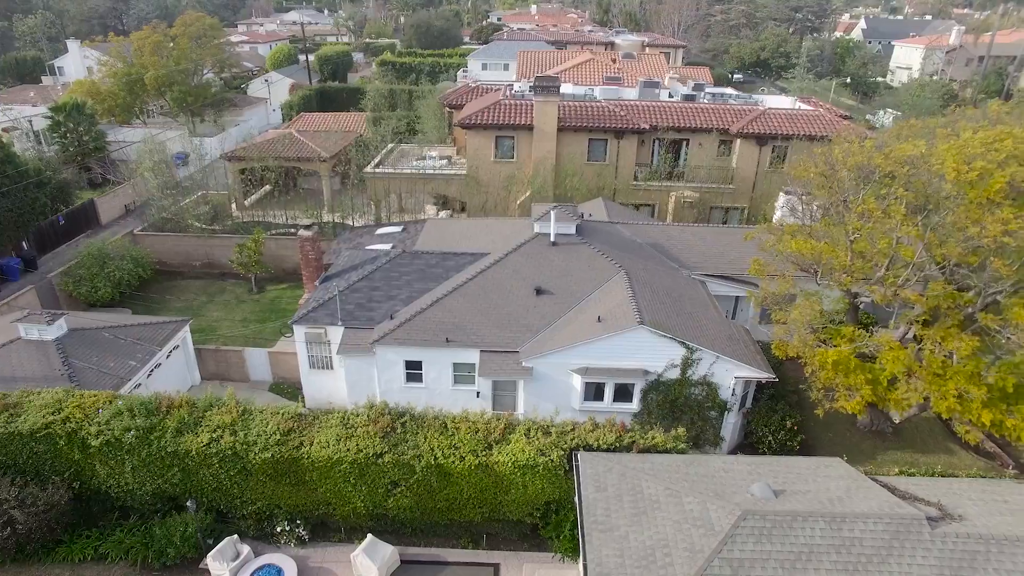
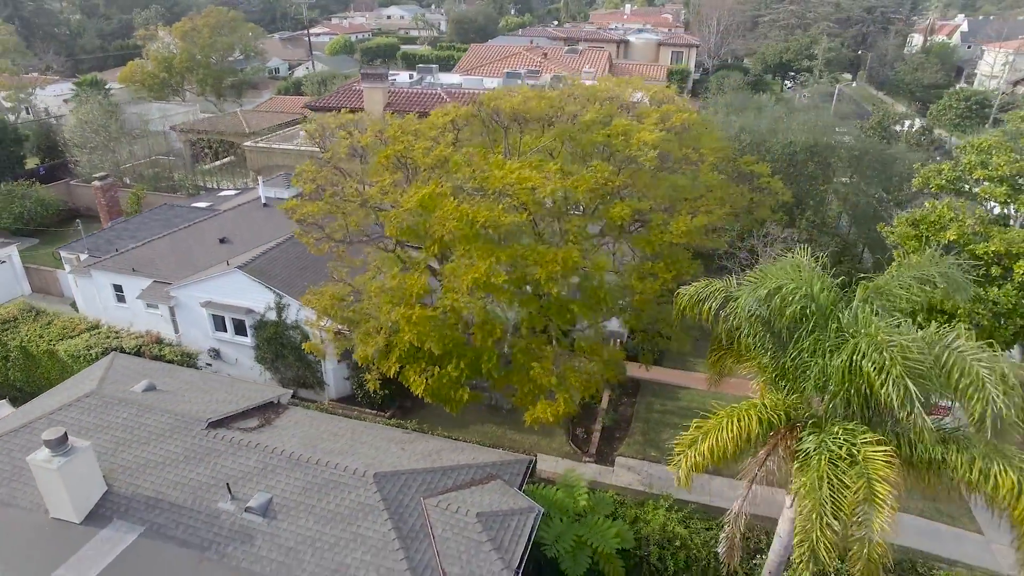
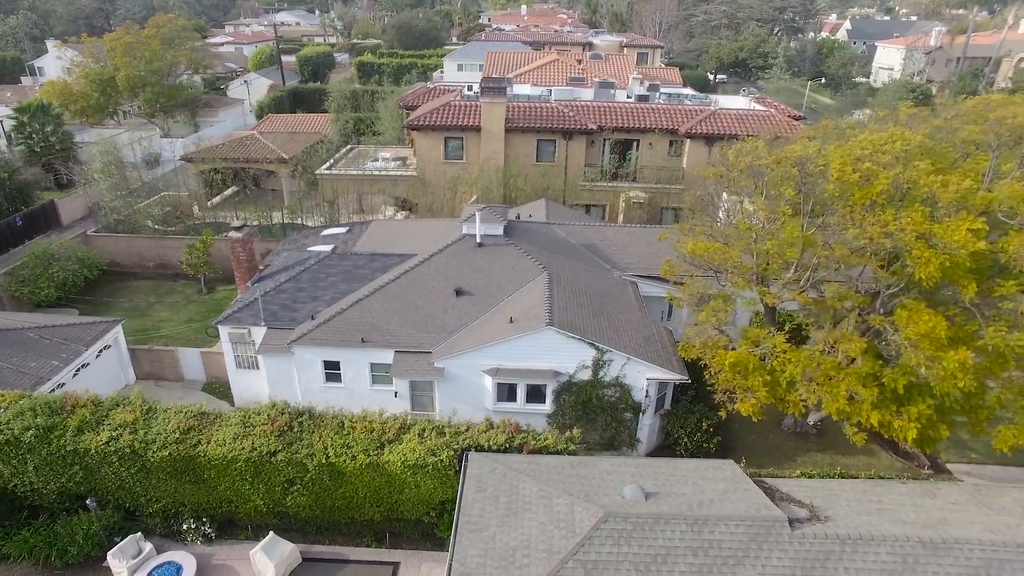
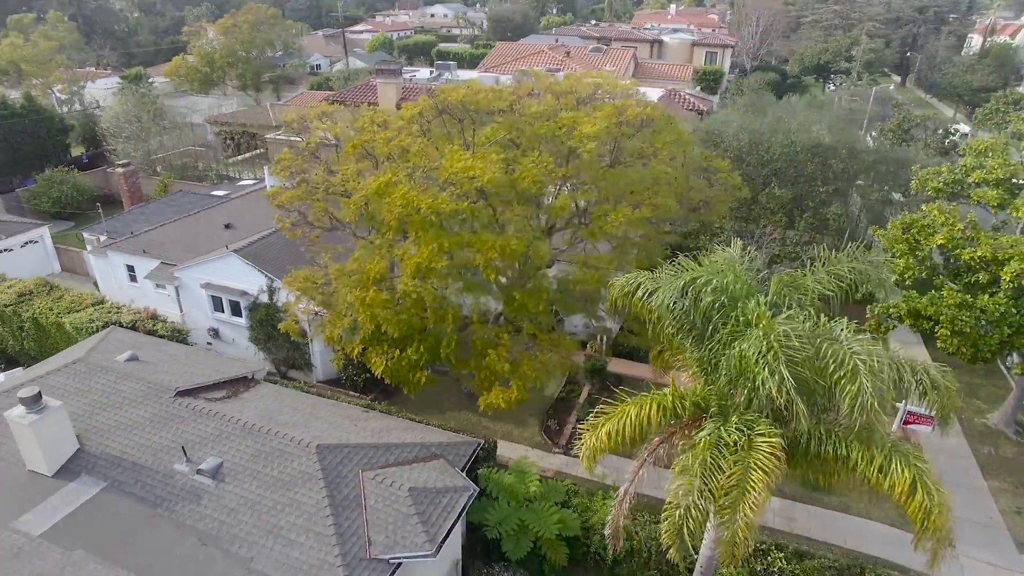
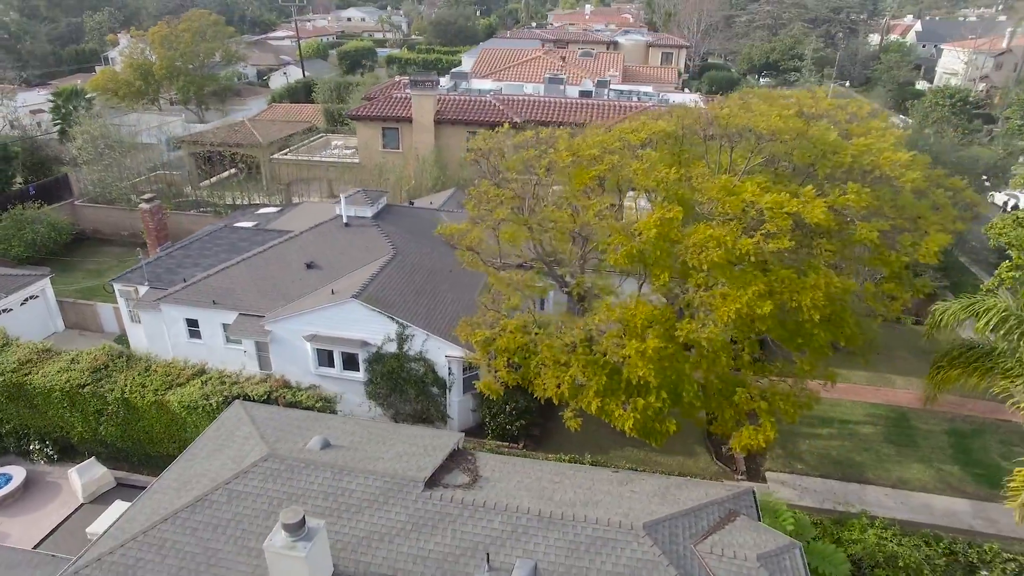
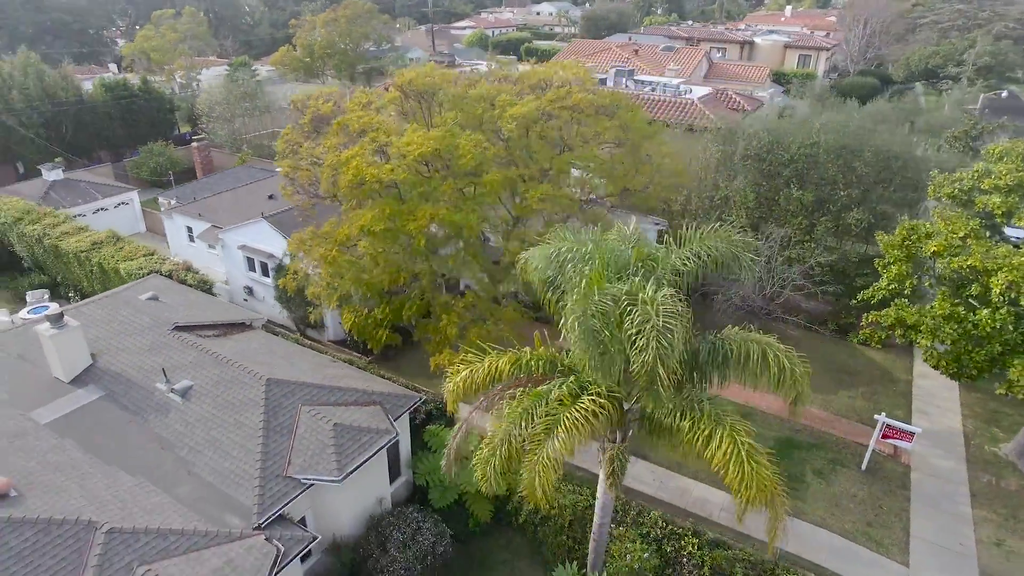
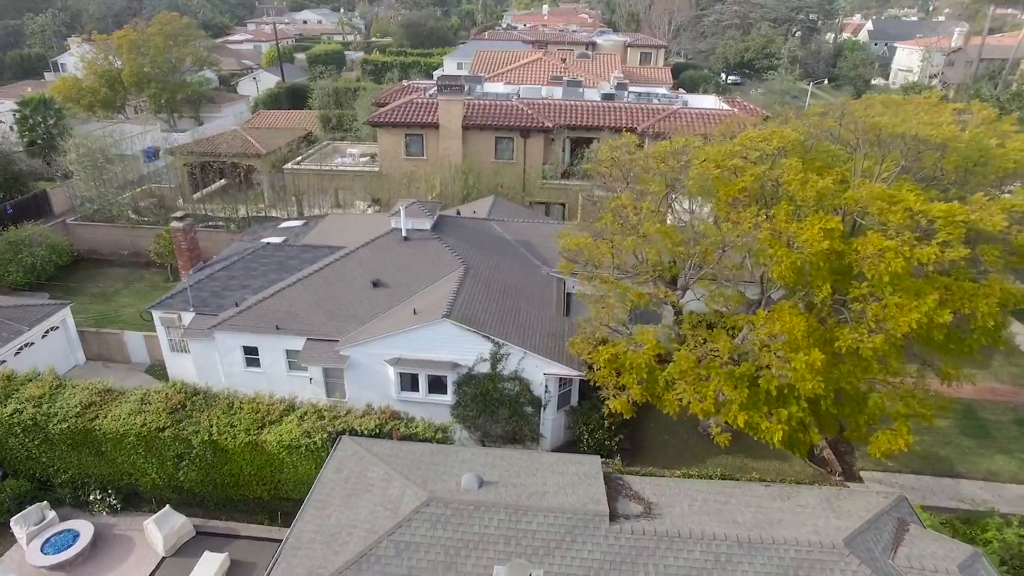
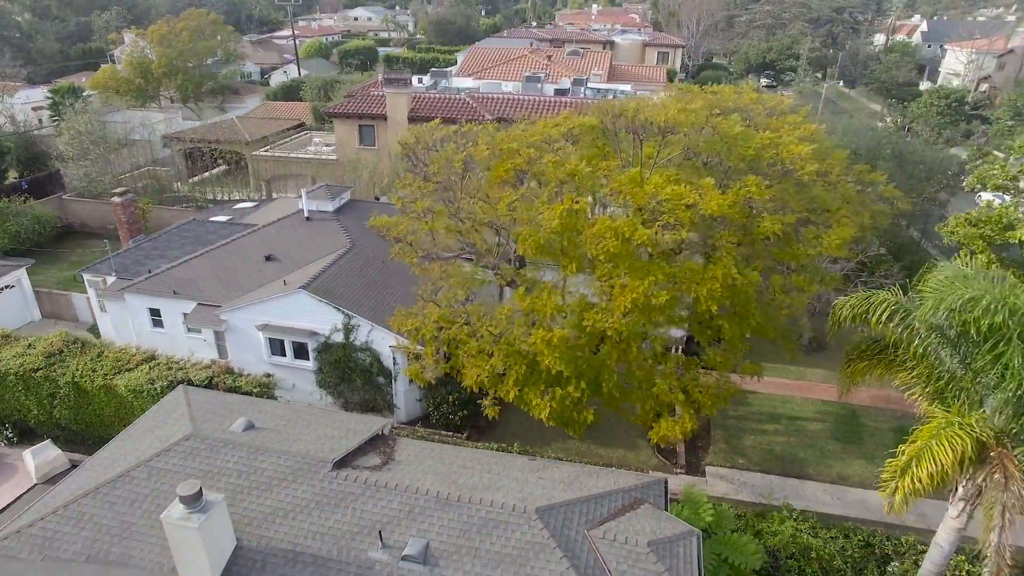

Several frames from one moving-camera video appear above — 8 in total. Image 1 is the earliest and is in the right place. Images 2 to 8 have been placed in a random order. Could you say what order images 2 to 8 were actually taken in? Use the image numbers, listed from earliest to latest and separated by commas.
3, 7, 5, 8, 2, 4, 6
